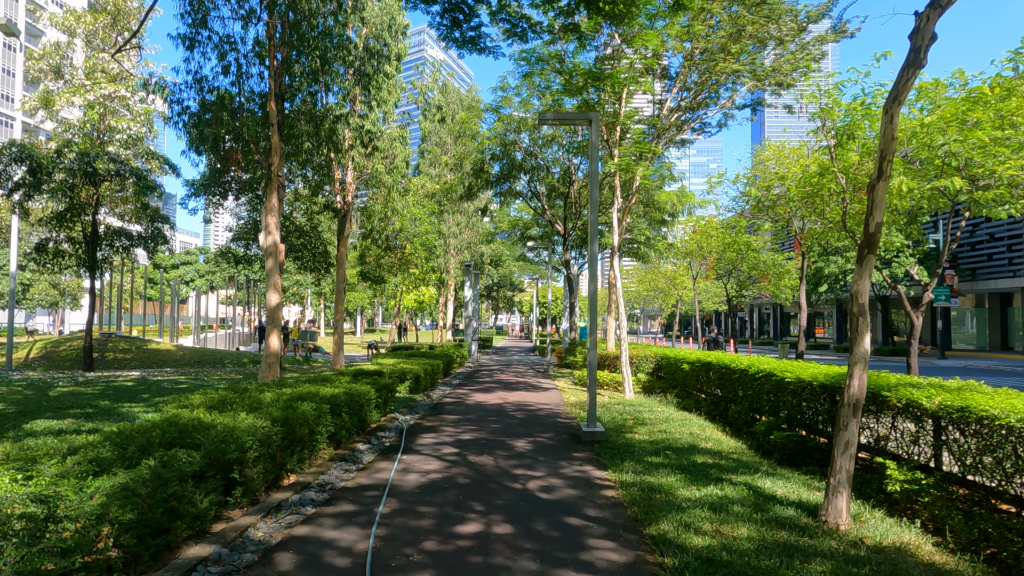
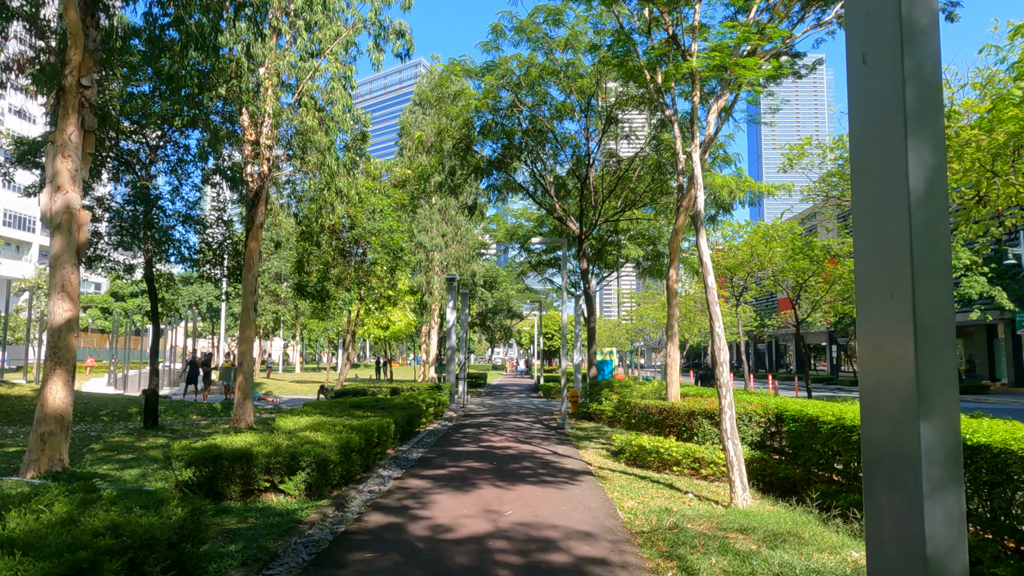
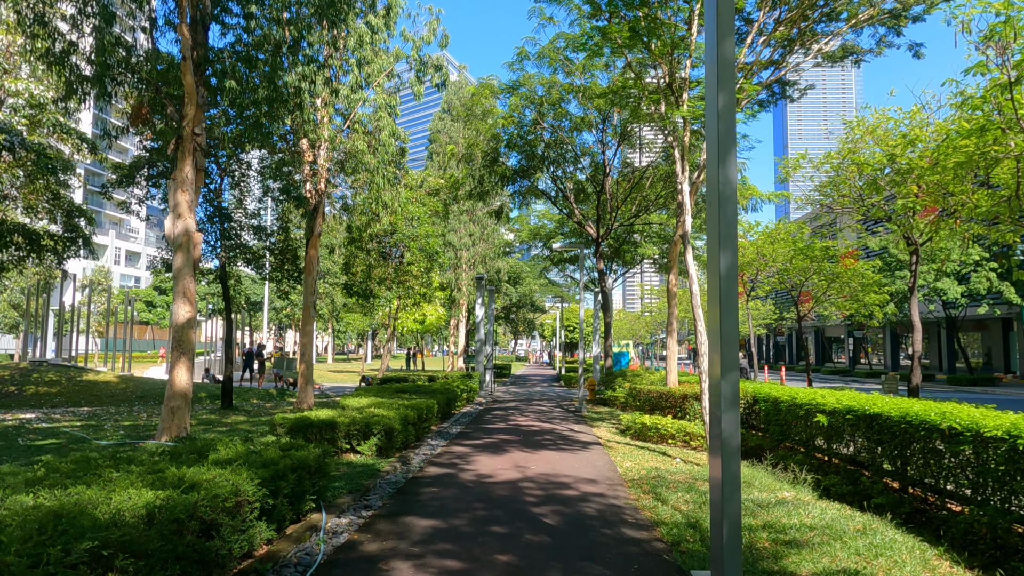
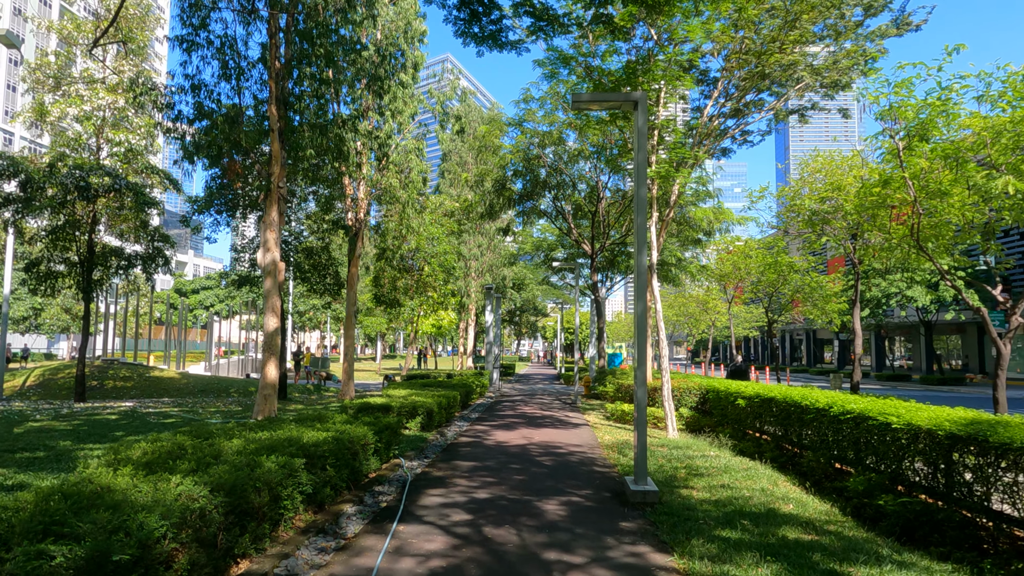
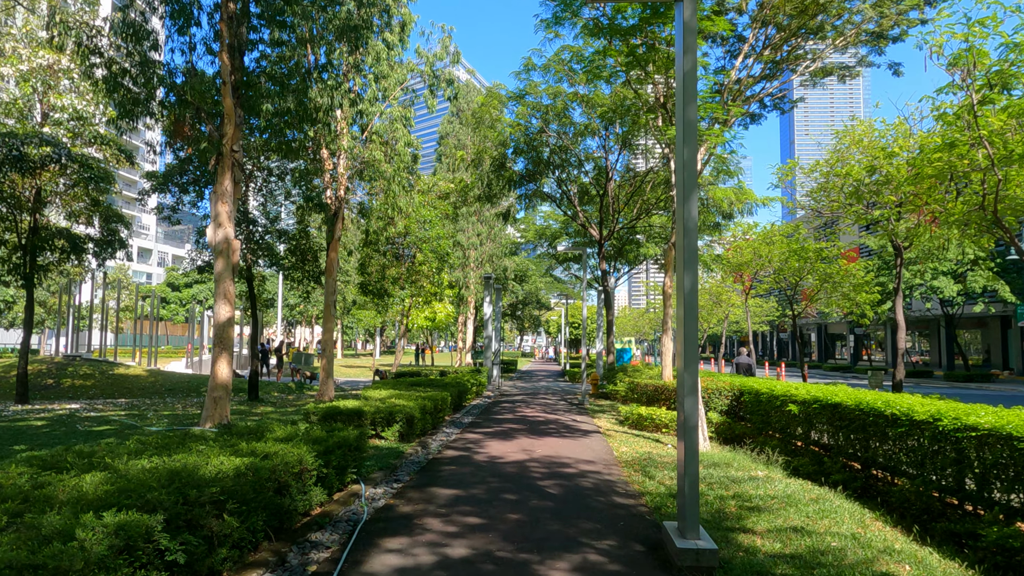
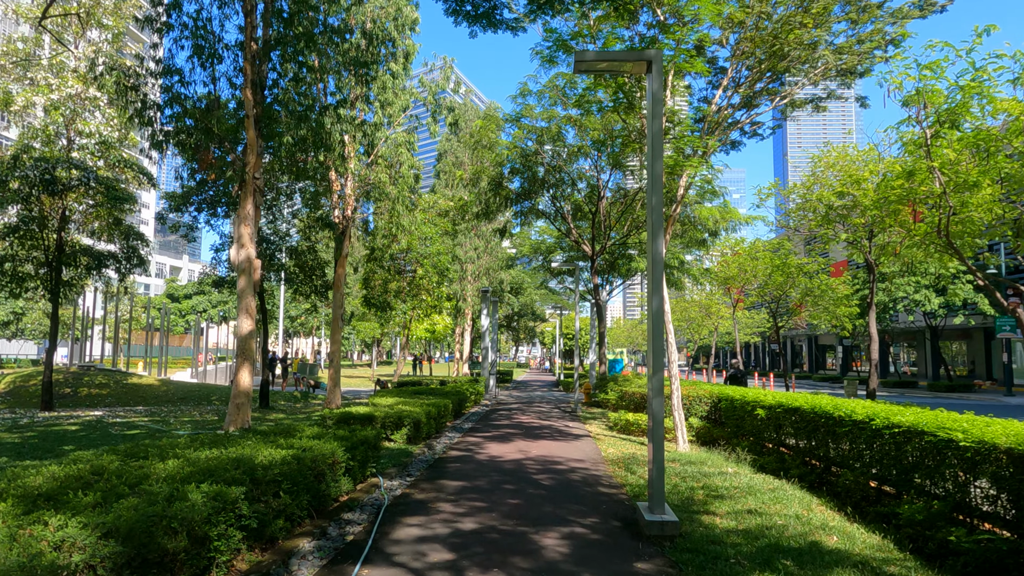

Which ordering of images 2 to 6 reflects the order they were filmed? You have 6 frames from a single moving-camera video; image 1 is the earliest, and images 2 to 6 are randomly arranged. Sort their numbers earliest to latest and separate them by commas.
4, 6, 5, 3, 2
